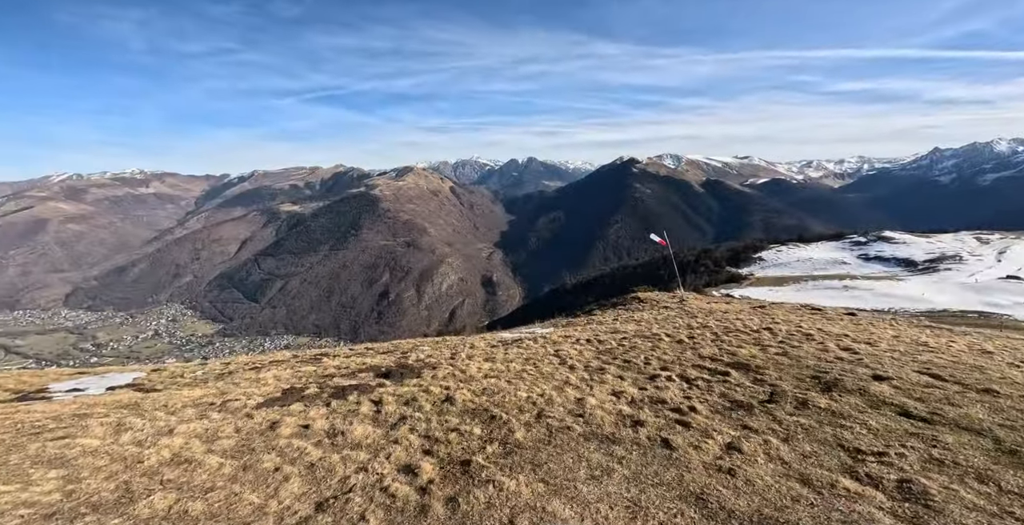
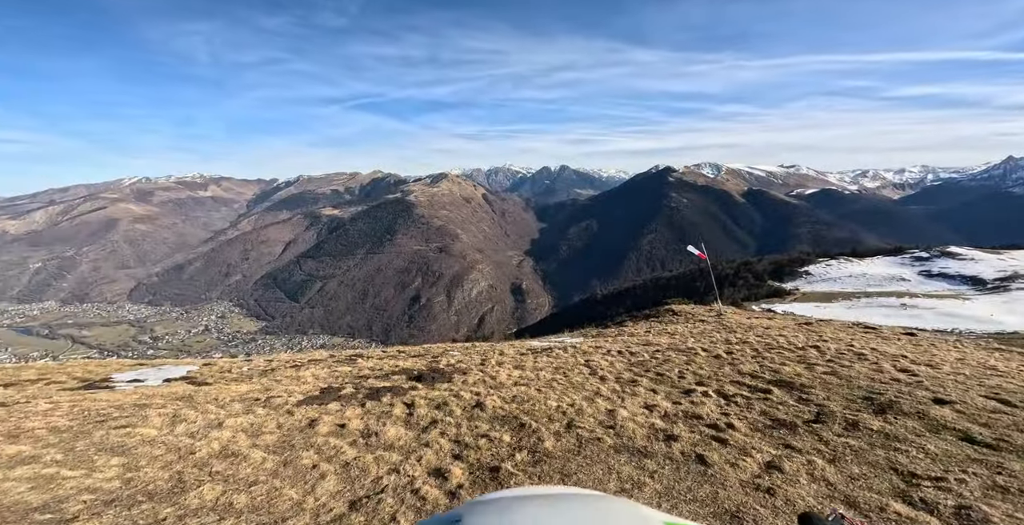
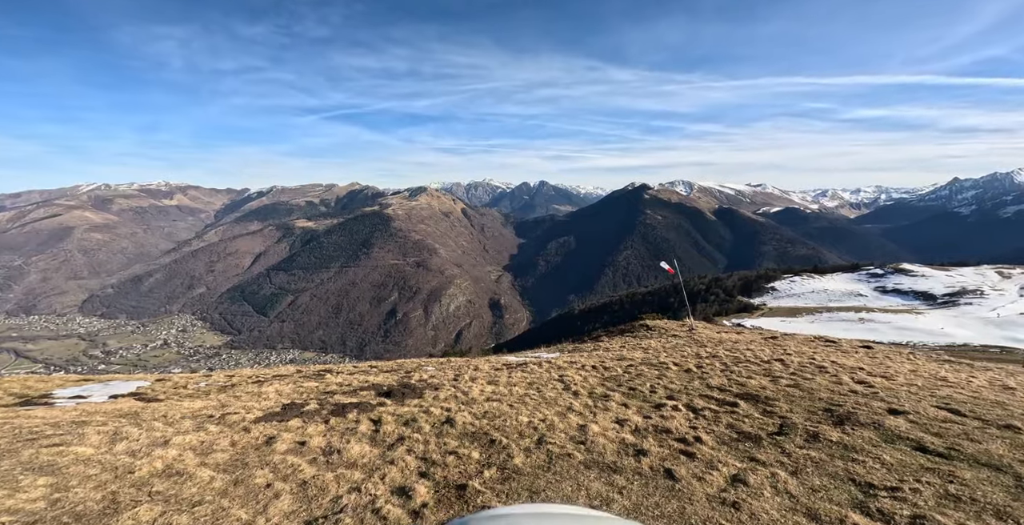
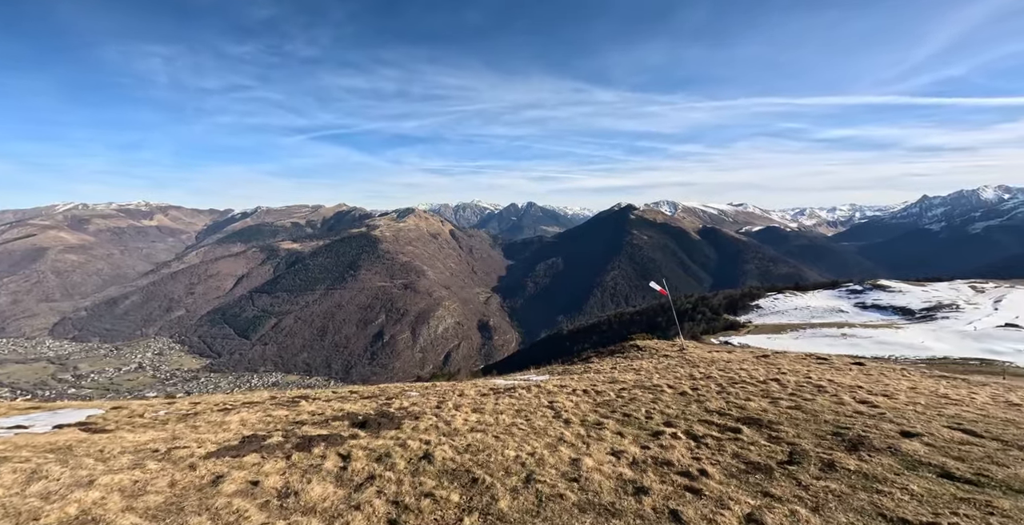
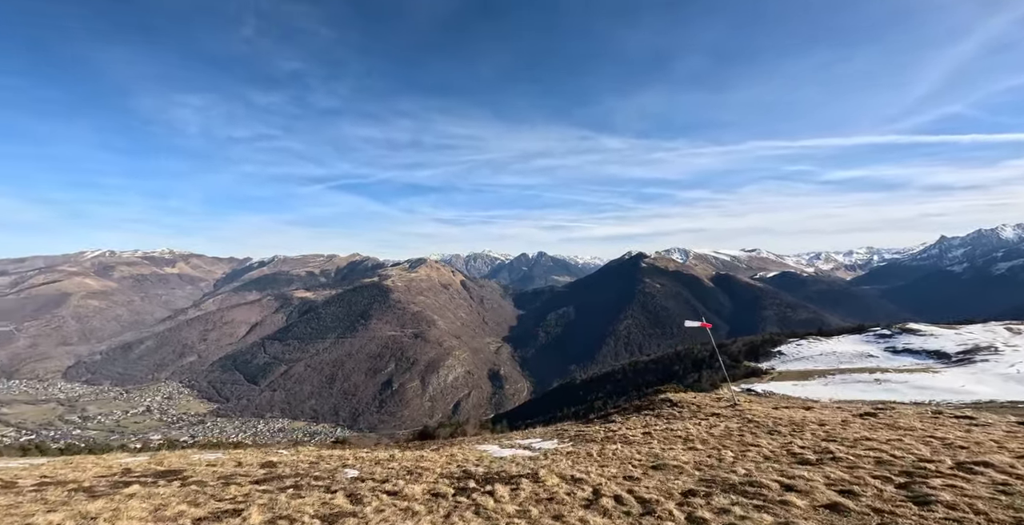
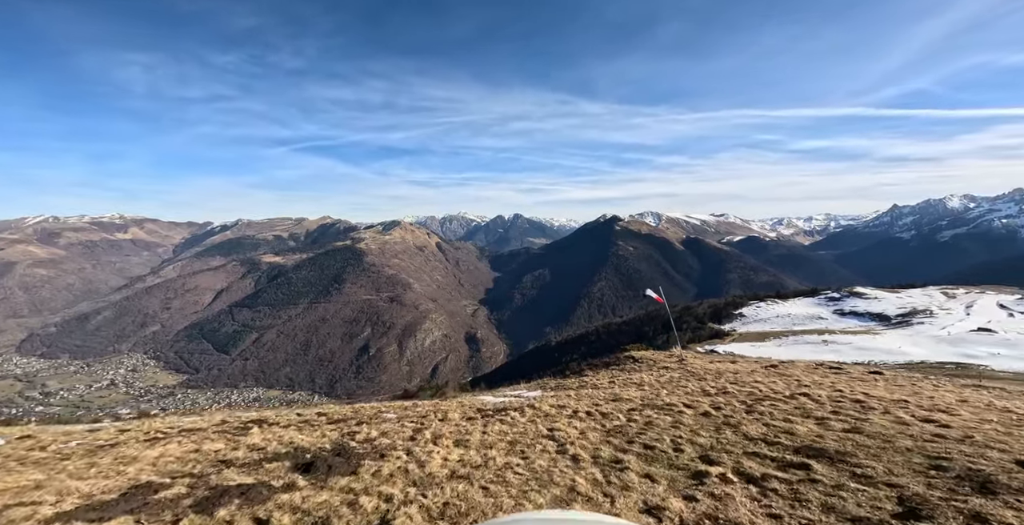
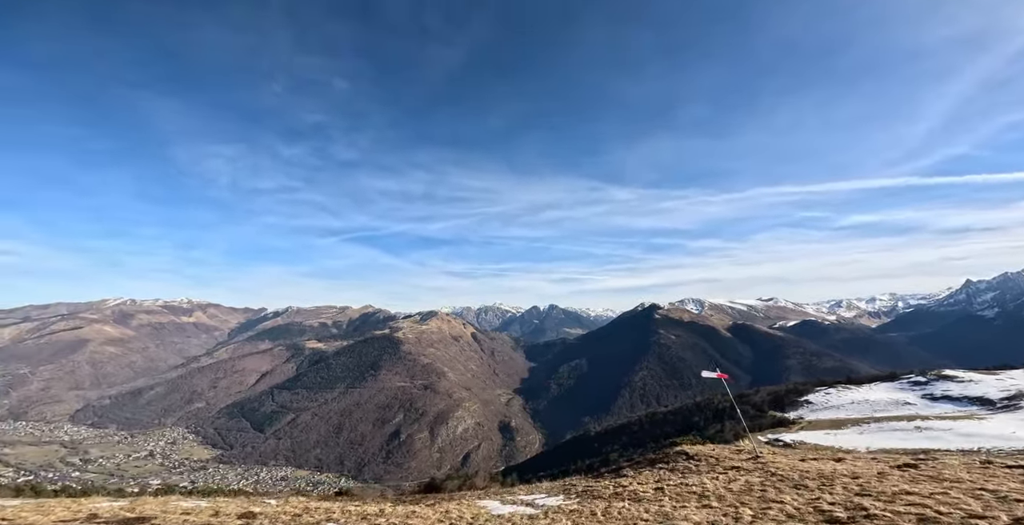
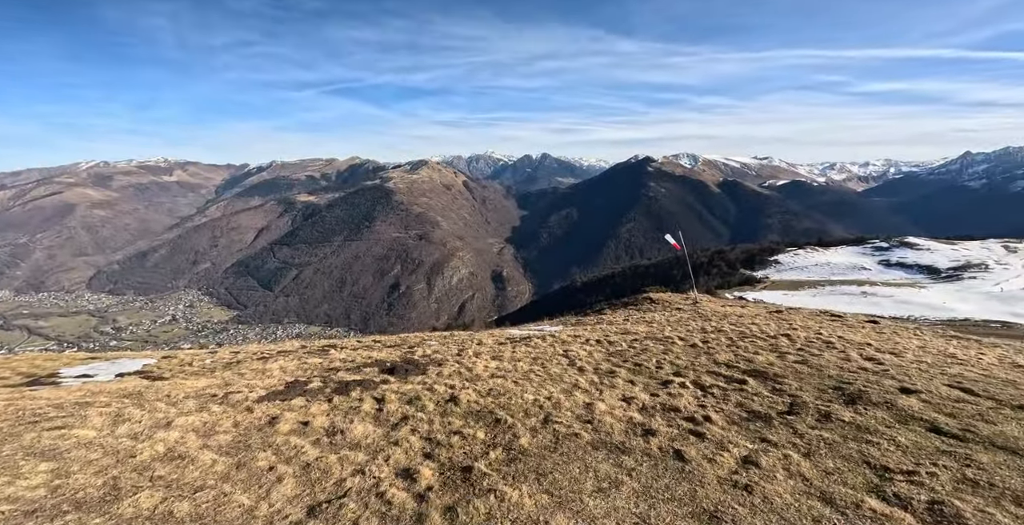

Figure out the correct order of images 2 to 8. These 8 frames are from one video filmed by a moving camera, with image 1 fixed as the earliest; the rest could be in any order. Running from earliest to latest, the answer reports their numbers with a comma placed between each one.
2, 8, 3, 4, 6, 5, 7
